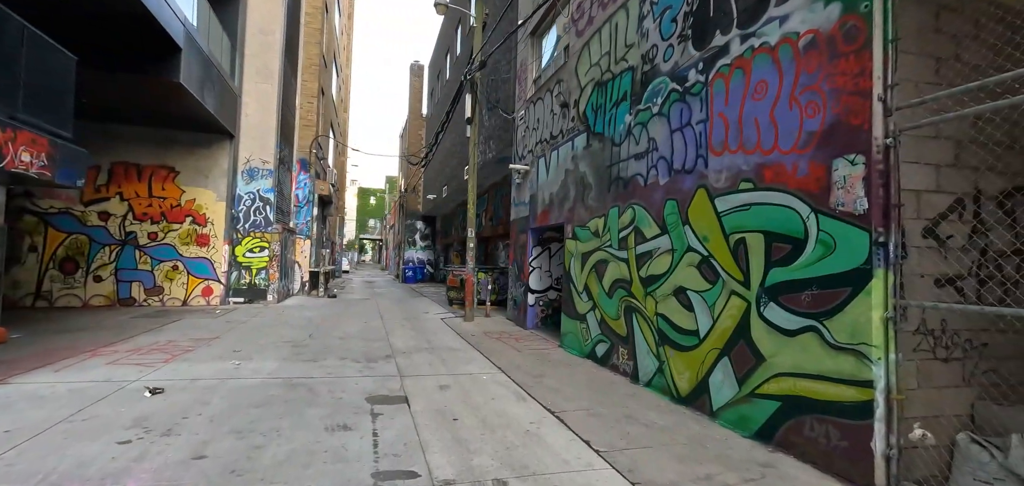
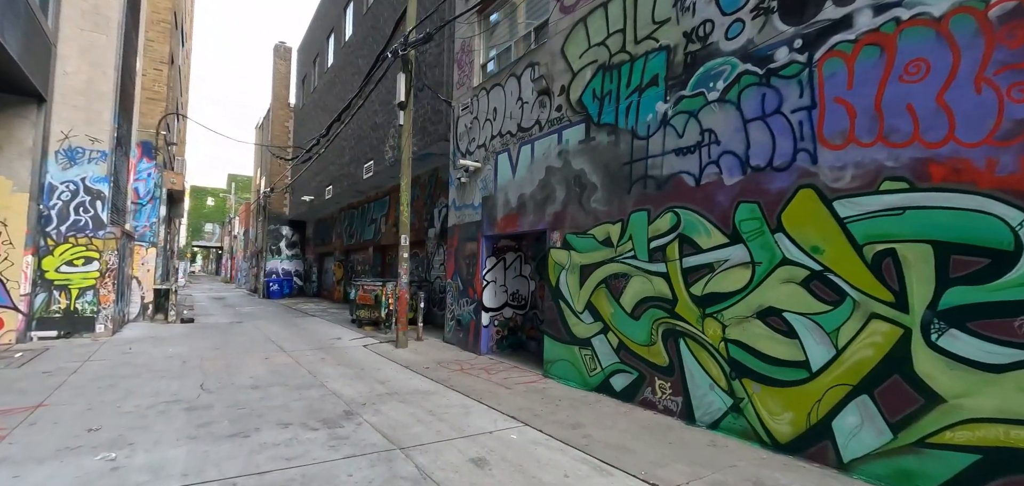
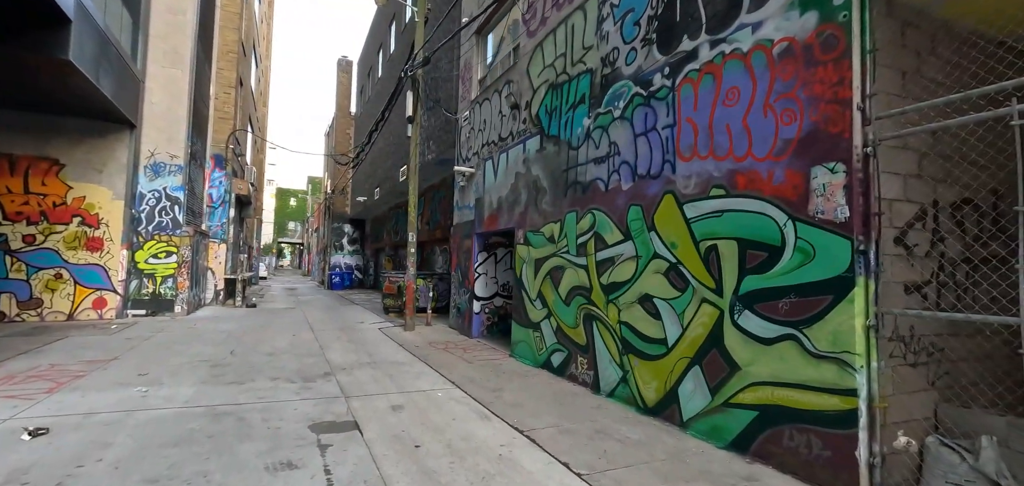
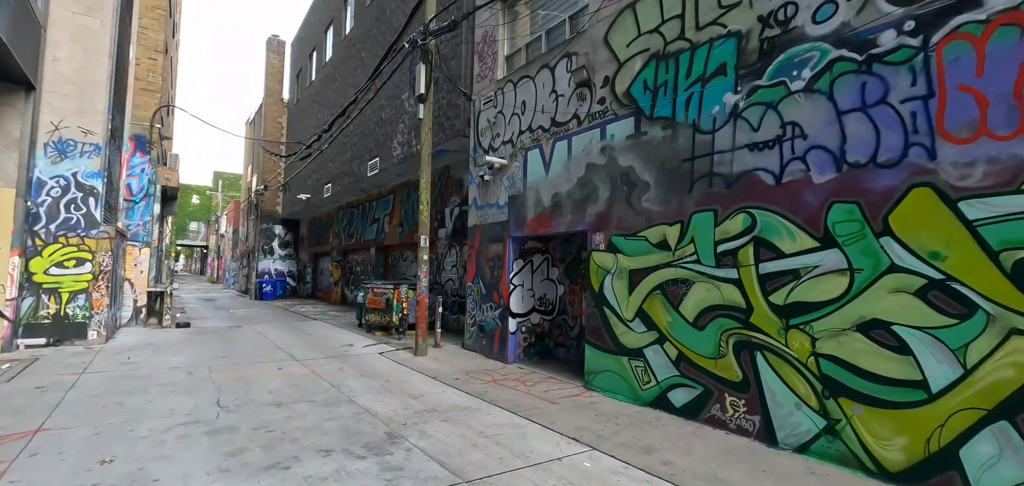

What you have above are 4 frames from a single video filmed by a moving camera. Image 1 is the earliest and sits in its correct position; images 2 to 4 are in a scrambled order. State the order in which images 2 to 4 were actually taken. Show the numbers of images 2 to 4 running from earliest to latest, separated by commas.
3, 2, 4
